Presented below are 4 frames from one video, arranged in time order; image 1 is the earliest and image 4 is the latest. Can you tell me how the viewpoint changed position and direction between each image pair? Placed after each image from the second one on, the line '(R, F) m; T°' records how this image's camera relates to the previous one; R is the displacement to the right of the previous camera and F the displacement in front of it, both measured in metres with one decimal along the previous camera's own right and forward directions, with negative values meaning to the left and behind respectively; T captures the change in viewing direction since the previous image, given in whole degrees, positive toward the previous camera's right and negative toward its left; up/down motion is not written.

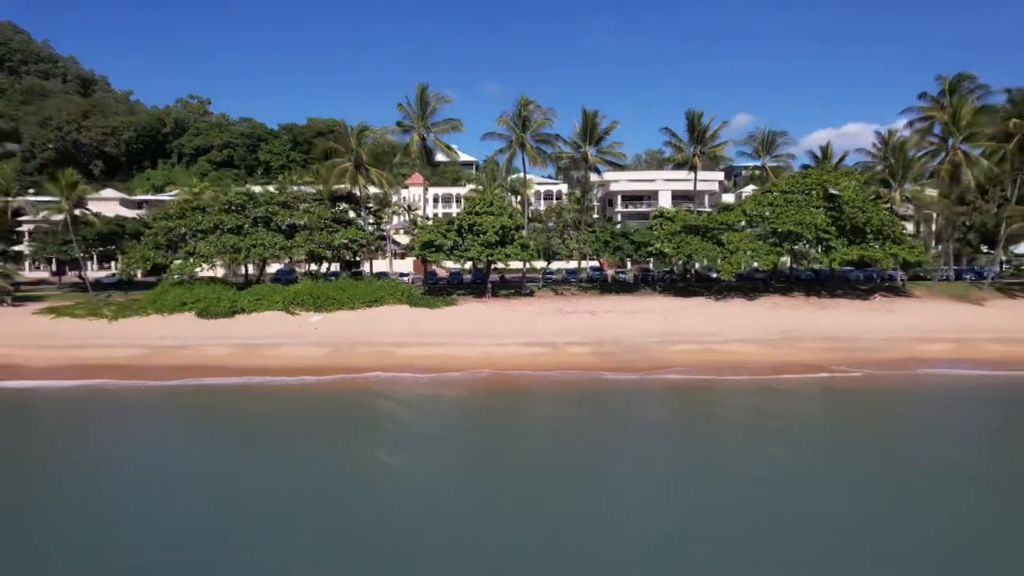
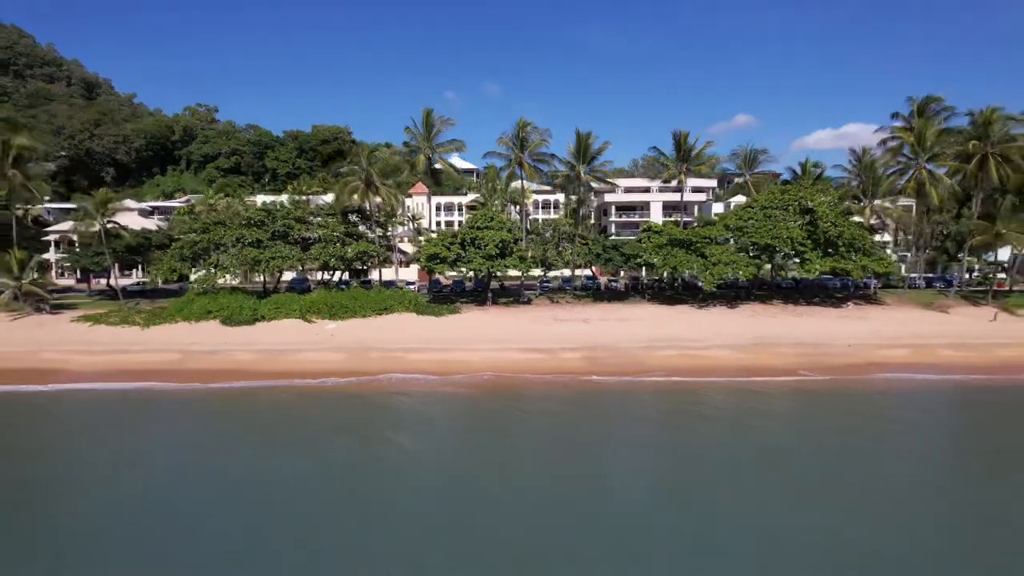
(+0.1, -2.8) m; 0°
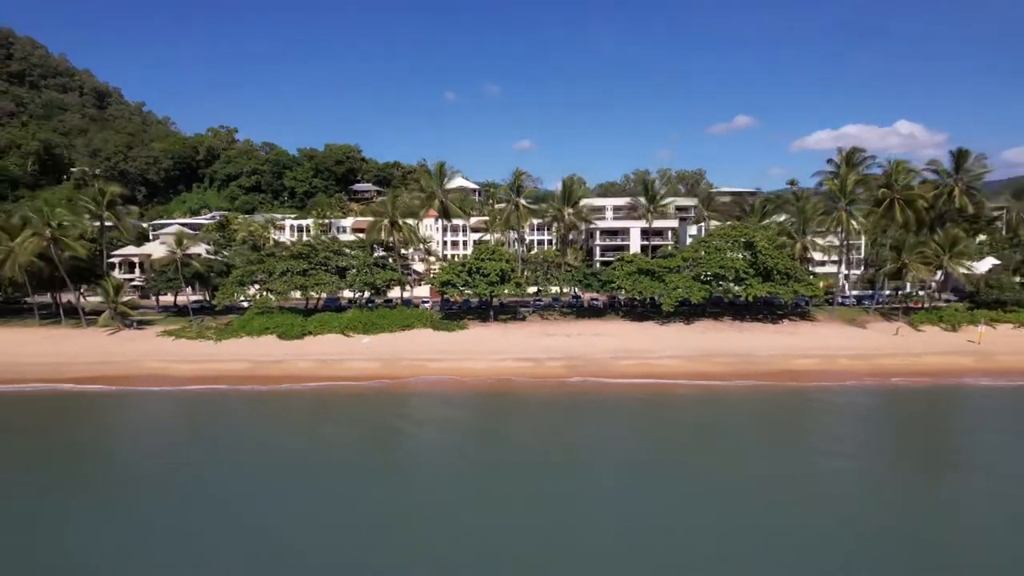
(+0.2, -8.7) m; 0°
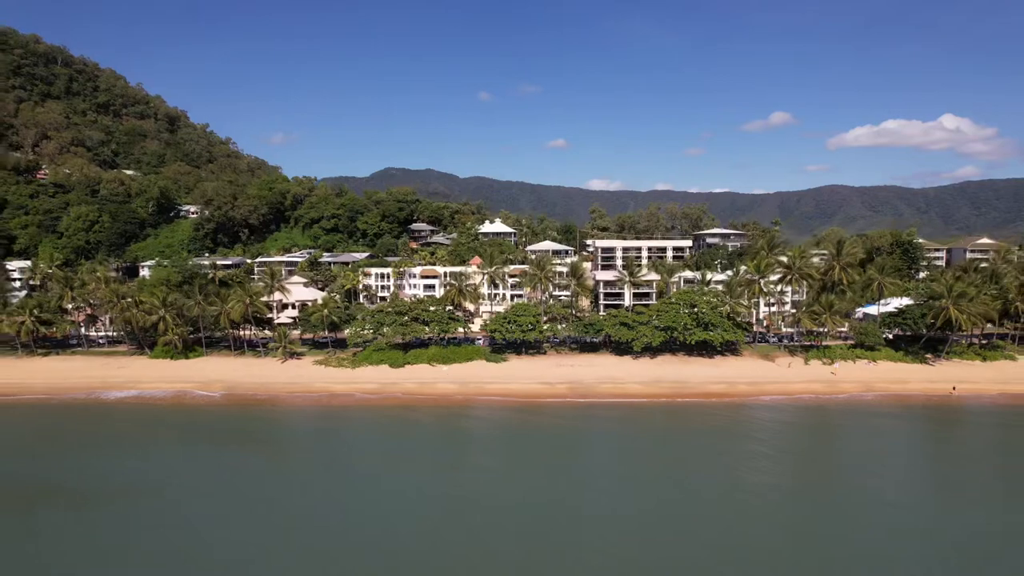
(+0.9, -24.5) m; -3°
